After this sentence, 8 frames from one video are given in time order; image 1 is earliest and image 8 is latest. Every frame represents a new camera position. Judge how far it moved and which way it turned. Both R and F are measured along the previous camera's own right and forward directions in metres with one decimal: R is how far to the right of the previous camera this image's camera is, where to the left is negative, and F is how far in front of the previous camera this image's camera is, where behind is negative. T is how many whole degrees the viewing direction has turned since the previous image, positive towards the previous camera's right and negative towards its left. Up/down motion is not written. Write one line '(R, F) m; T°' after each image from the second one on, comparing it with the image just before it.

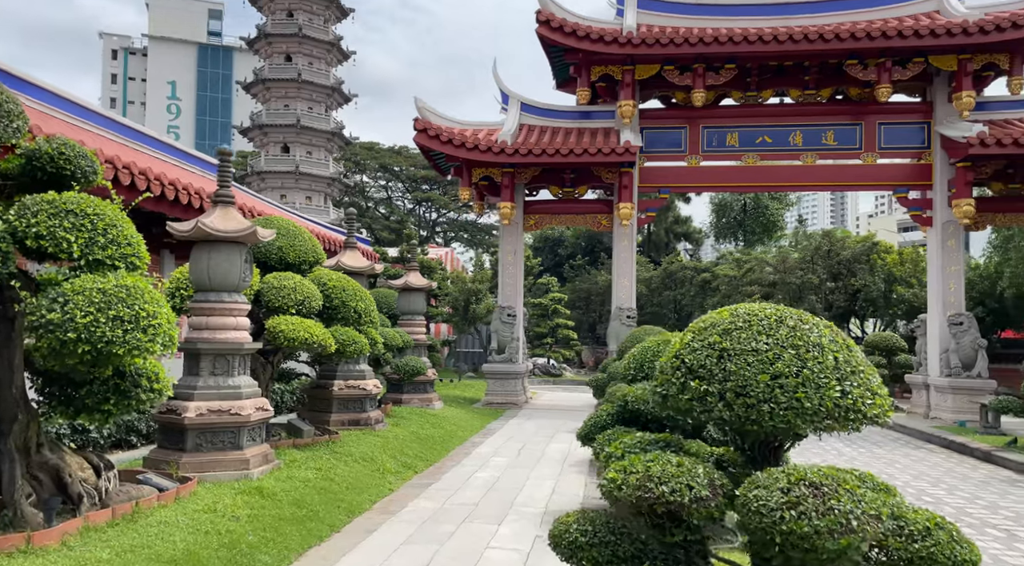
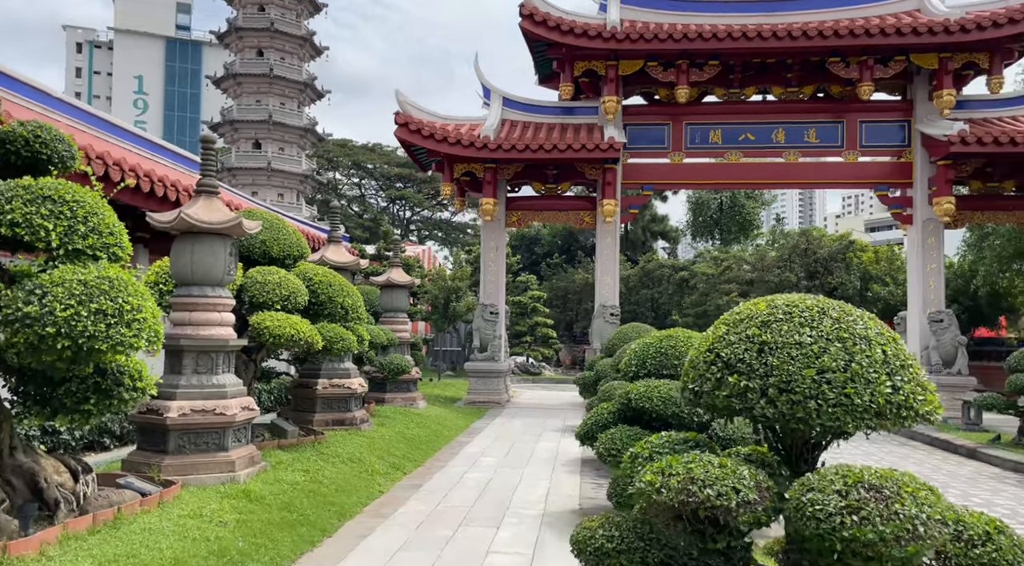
(-0.2, +0.2) m; +2°
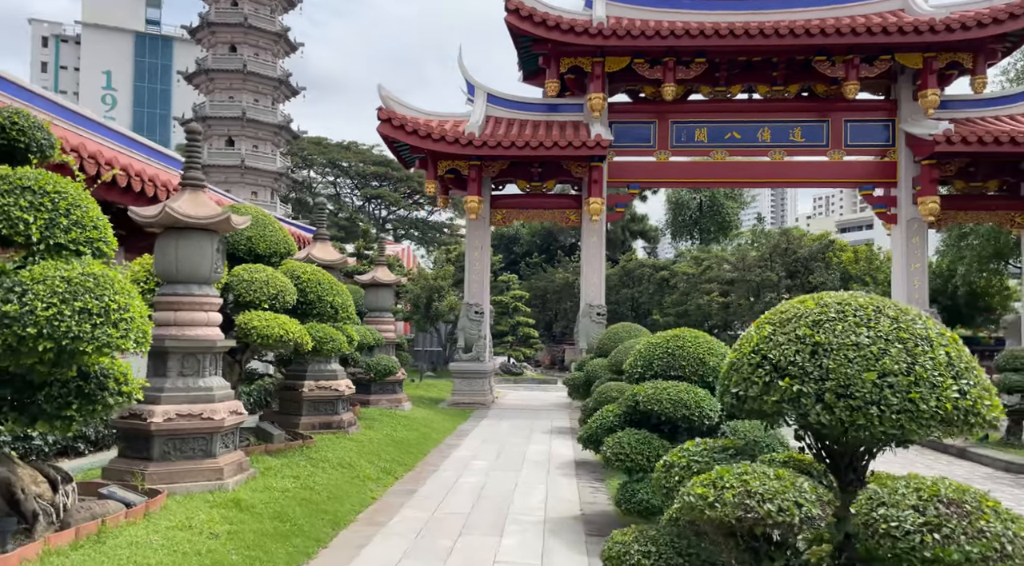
(-0.2, +0.2) m; +2°
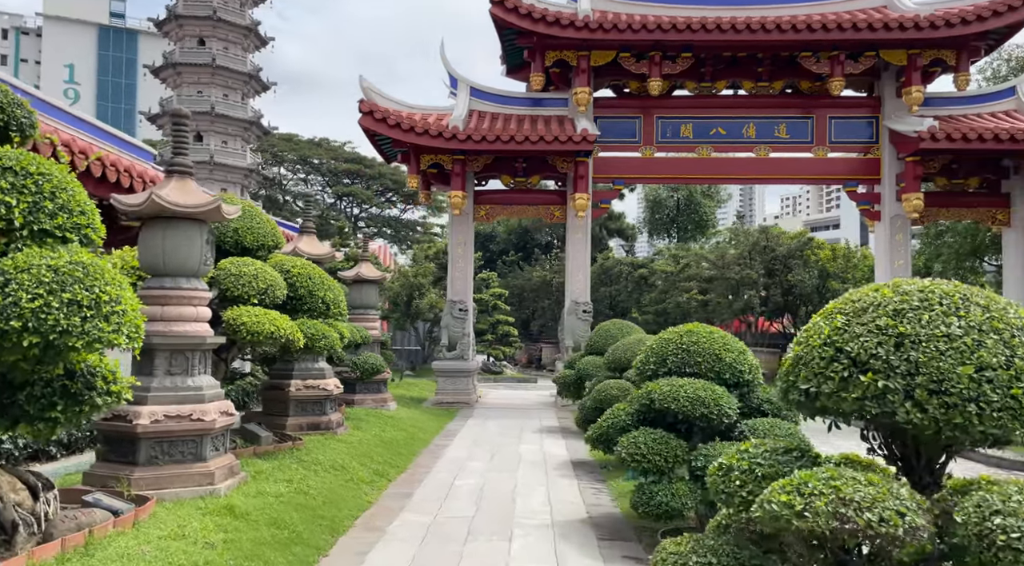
(-0.3, +0.3) m; +2°
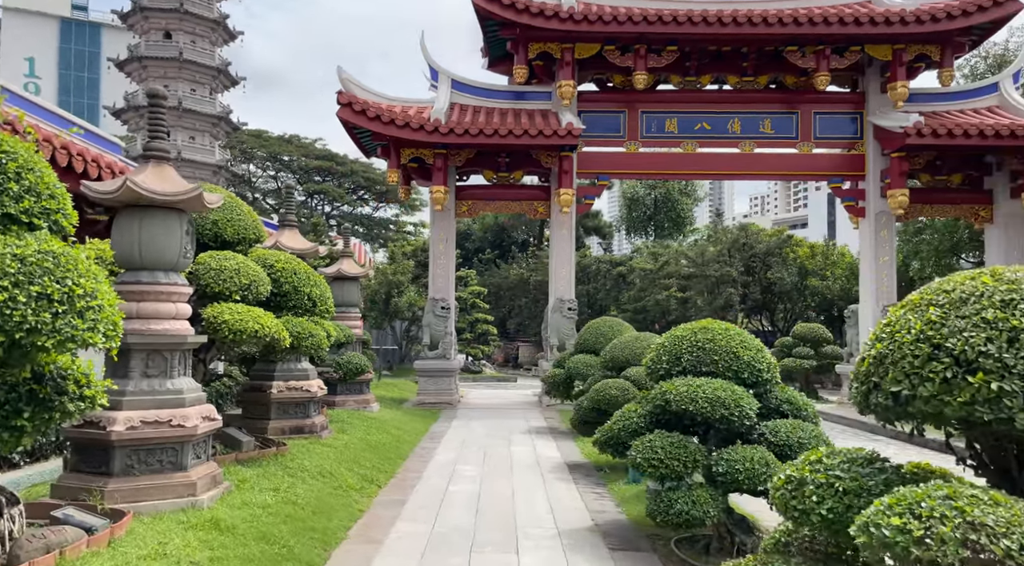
(-0.2, +0.4) m; +2°
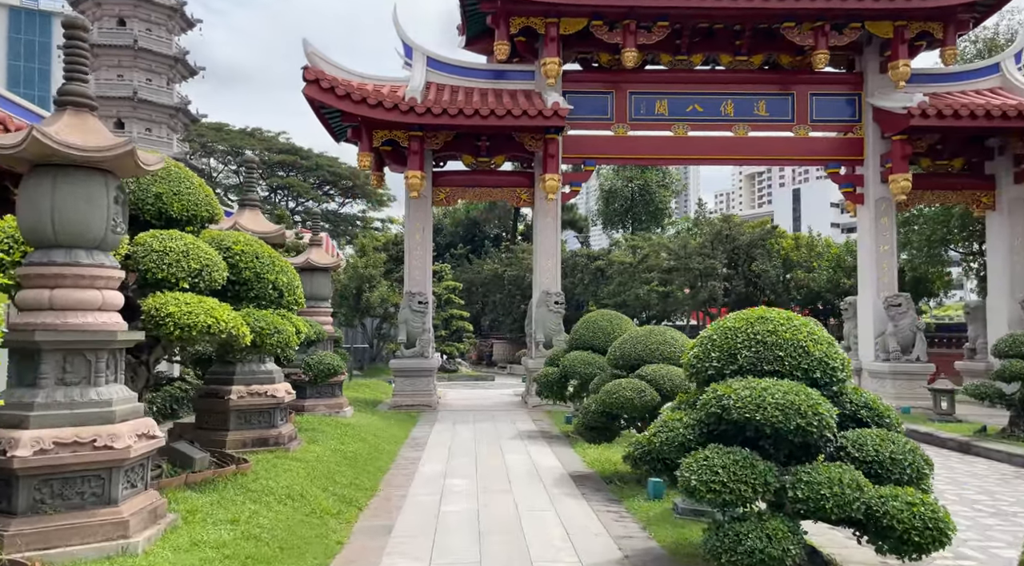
(-0.3, +1.1) m; +2°
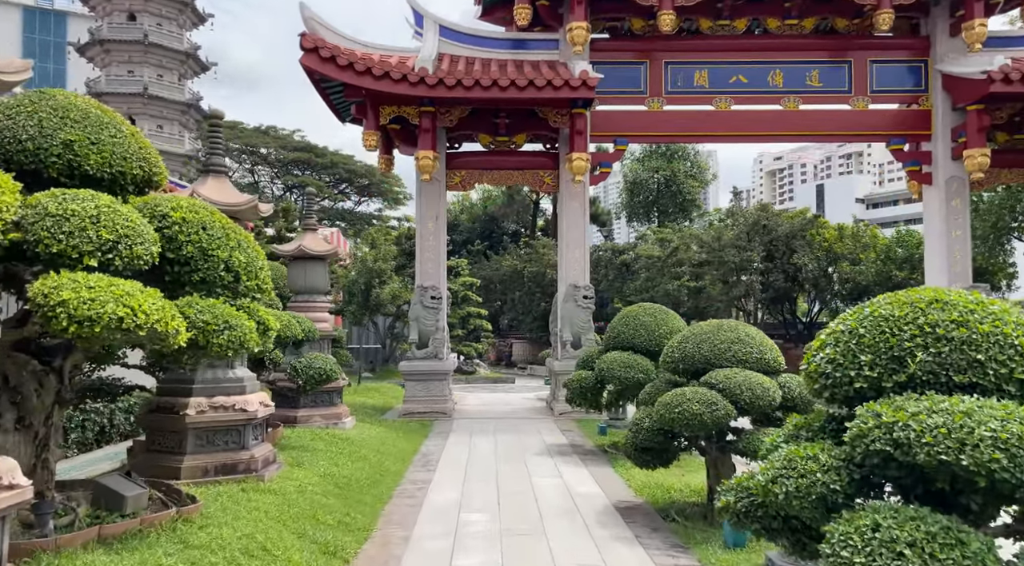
(-0.1, +1.5) m; -1°
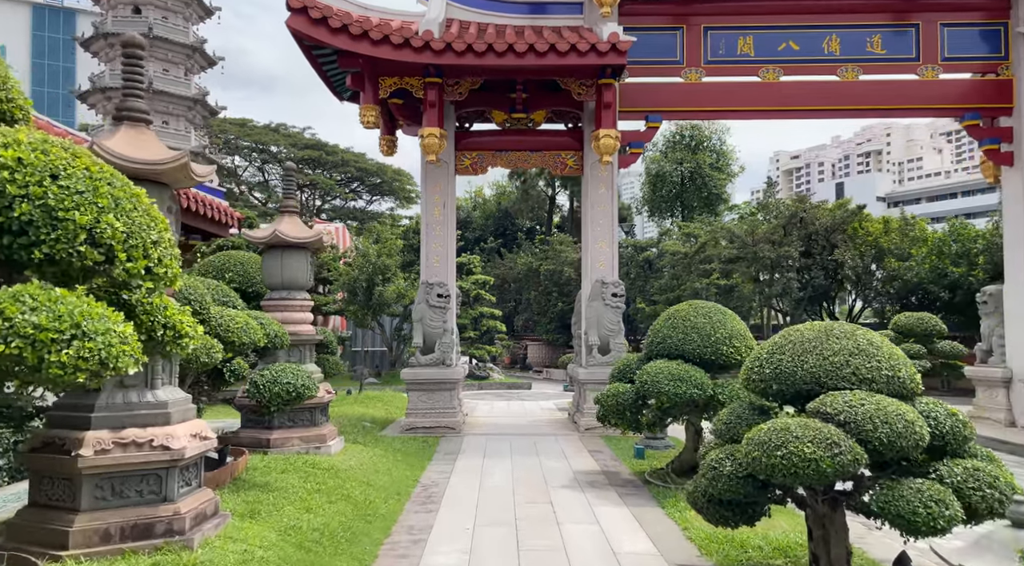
(-0.1, +1.6) m; -1°
